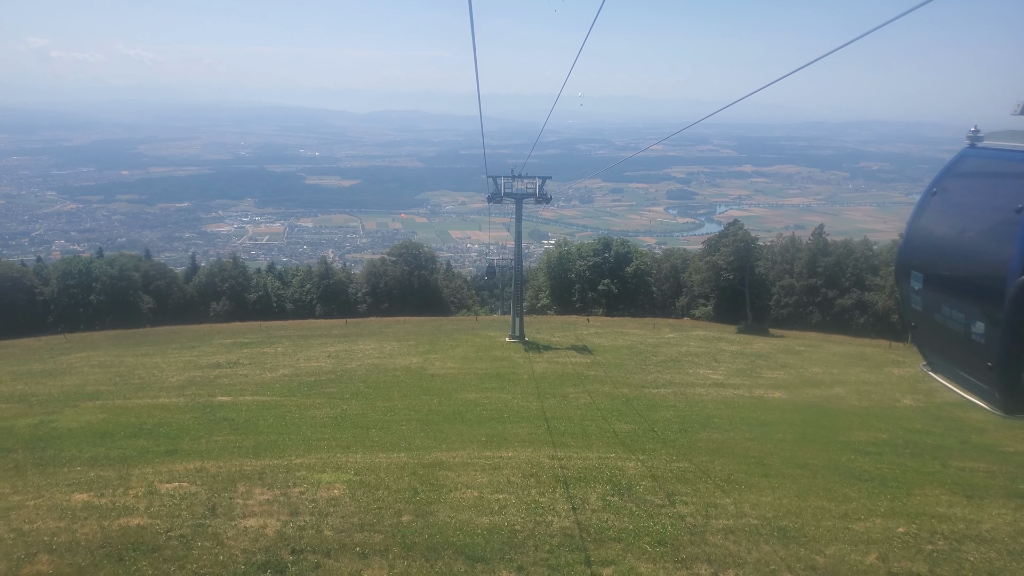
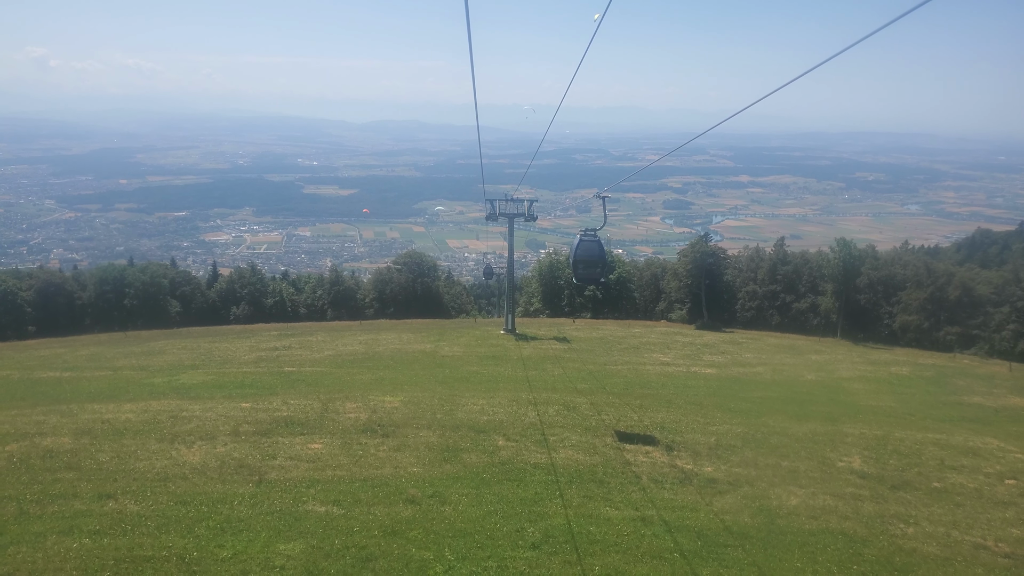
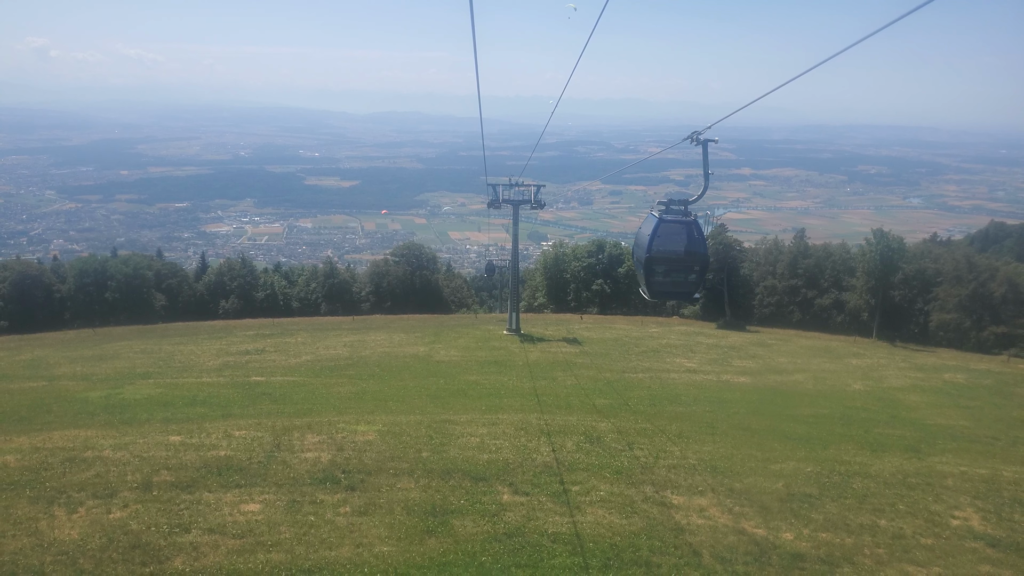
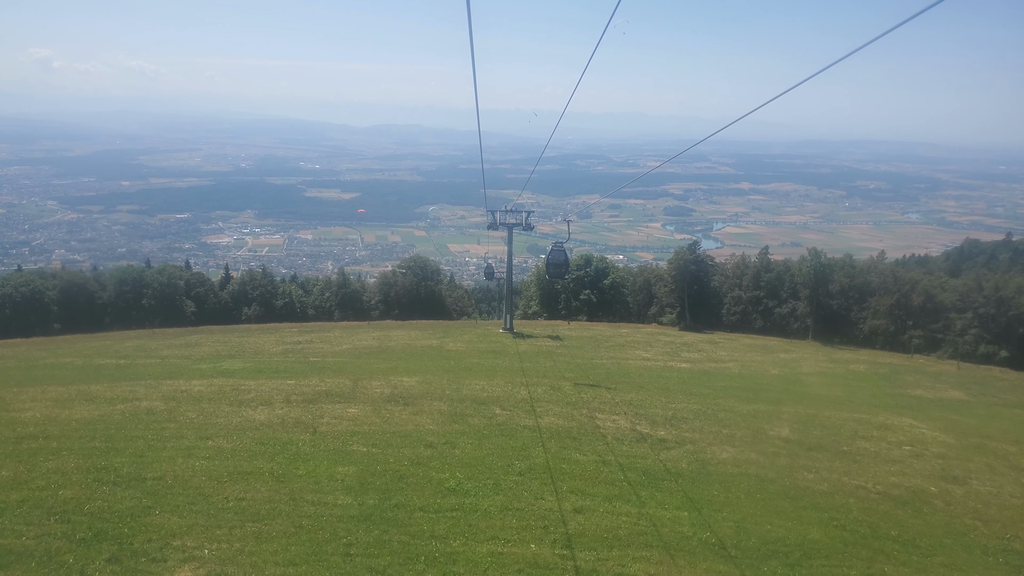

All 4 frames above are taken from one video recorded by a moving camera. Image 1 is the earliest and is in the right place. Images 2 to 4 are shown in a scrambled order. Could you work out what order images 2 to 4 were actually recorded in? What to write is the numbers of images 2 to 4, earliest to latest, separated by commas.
3, 2, 4
